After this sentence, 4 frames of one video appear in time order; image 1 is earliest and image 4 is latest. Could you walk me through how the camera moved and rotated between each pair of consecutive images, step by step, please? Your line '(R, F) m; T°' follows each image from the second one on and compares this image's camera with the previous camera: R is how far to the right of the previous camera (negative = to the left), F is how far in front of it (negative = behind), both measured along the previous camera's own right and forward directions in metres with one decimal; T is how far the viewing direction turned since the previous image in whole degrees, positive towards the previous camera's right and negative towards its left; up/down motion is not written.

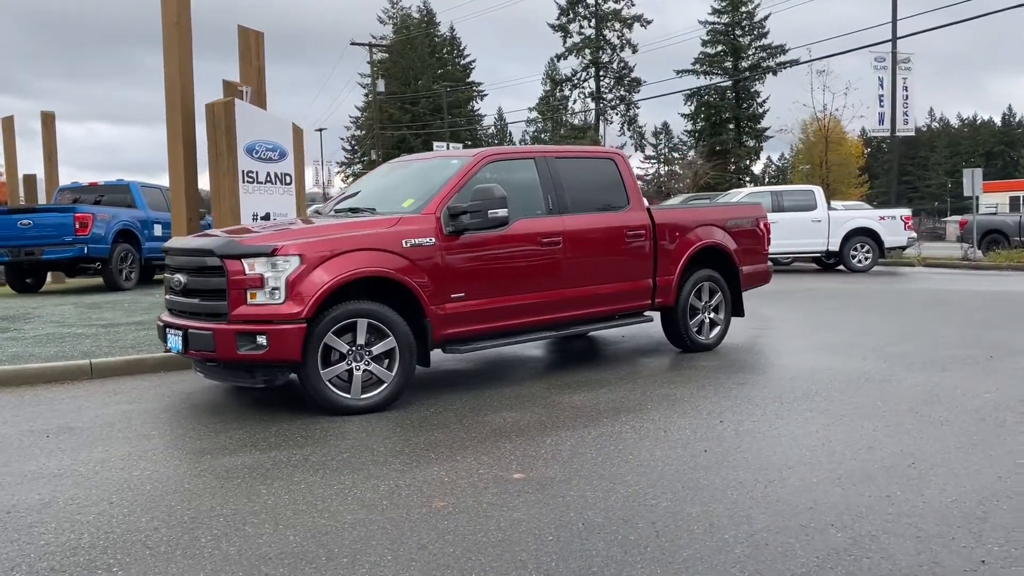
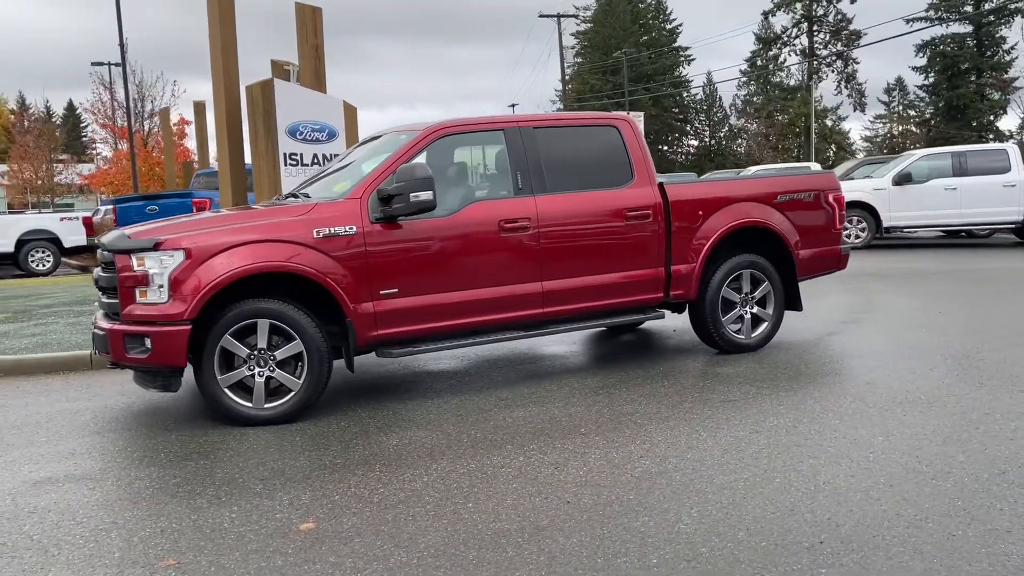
(+1.8, +1.2) m; -14°
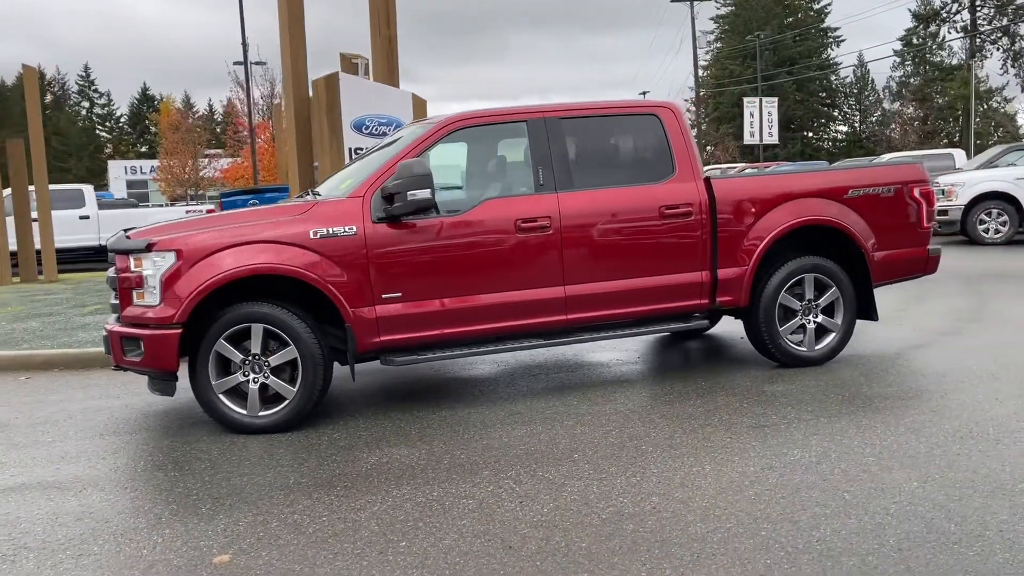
(+0.8, +0.5) m; -9°
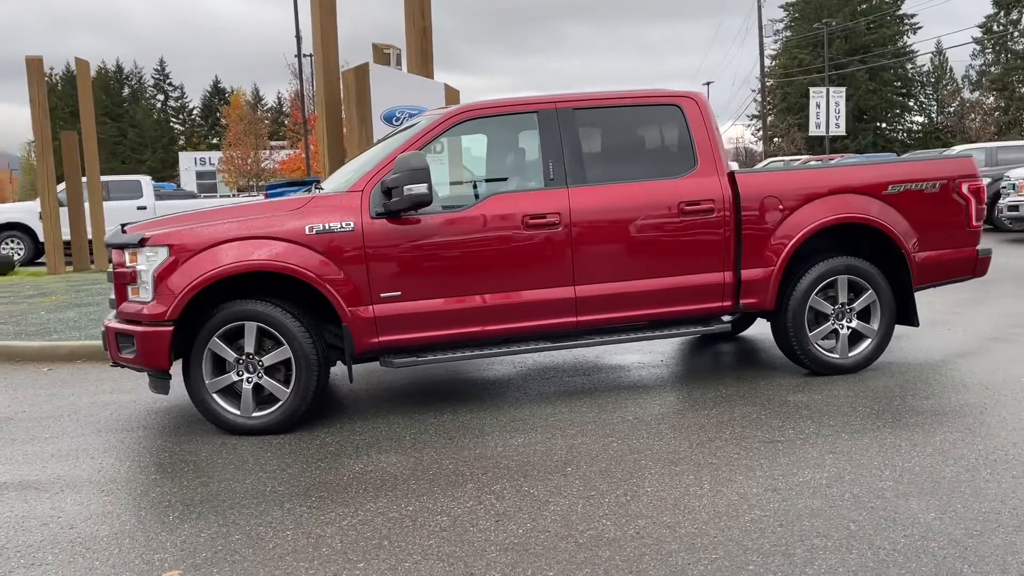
(+0.3, +0.3) m; -4°
